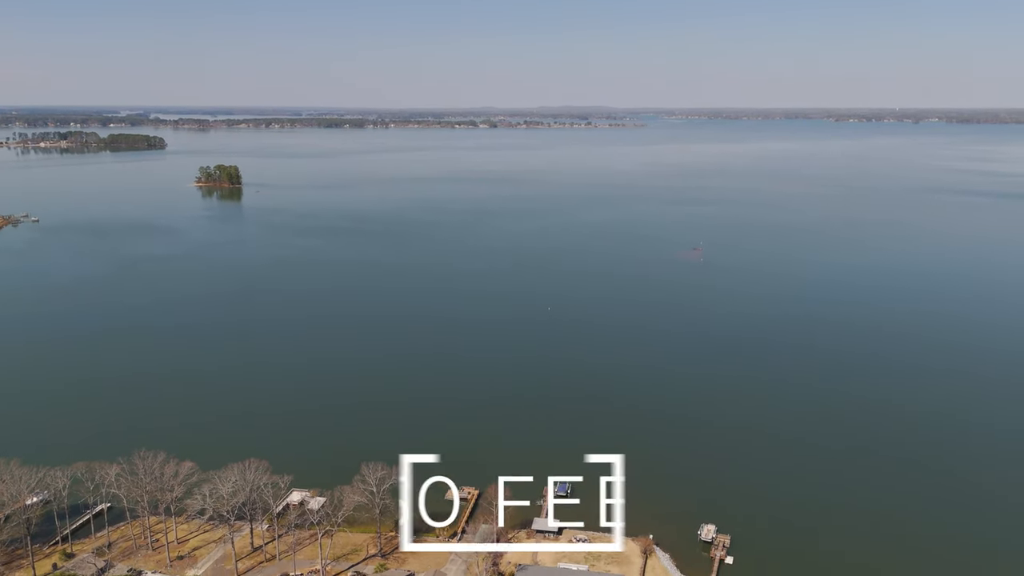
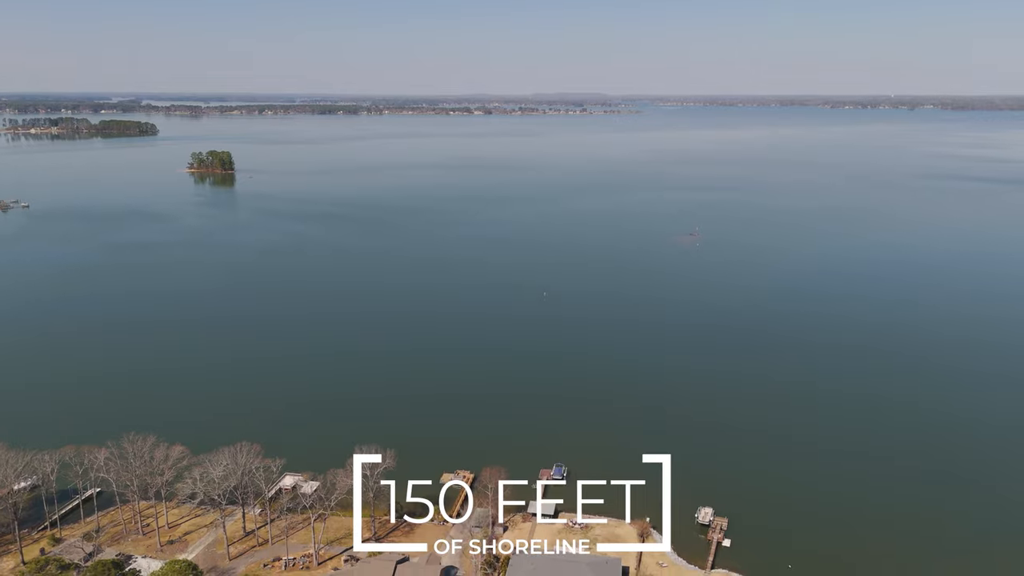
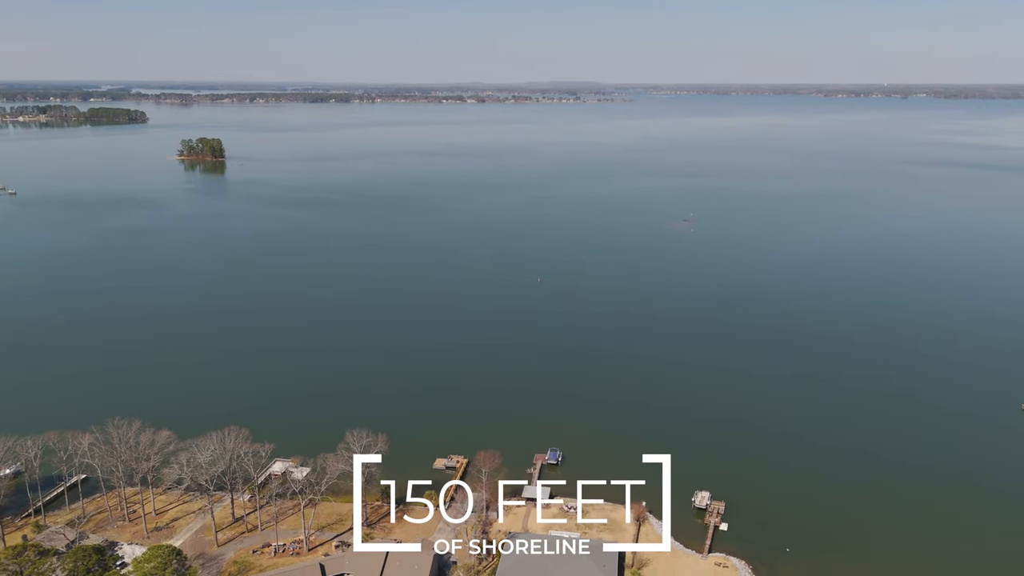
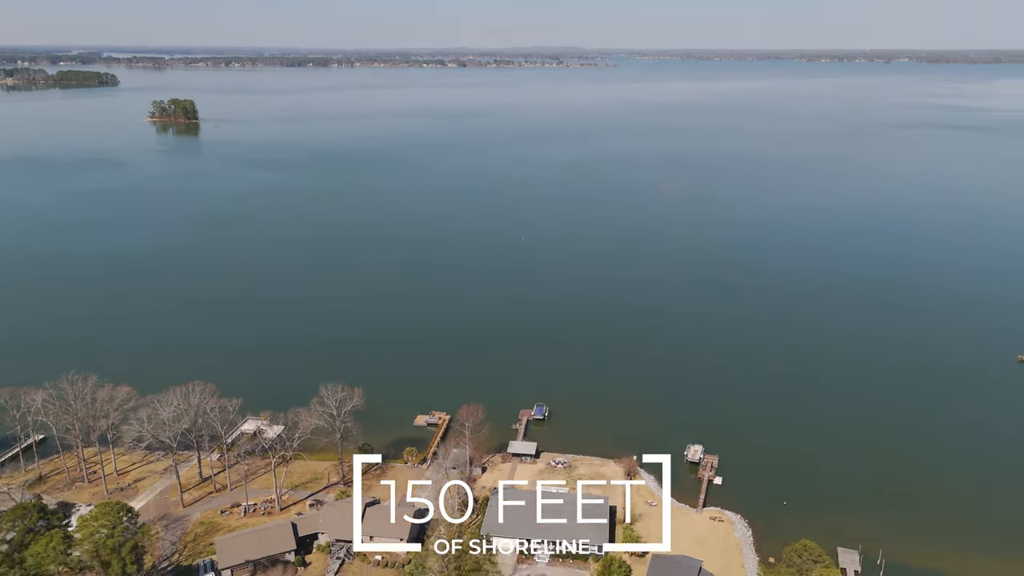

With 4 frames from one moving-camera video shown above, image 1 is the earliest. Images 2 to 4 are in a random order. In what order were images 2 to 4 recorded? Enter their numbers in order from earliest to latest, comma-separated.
2, 3, 4
